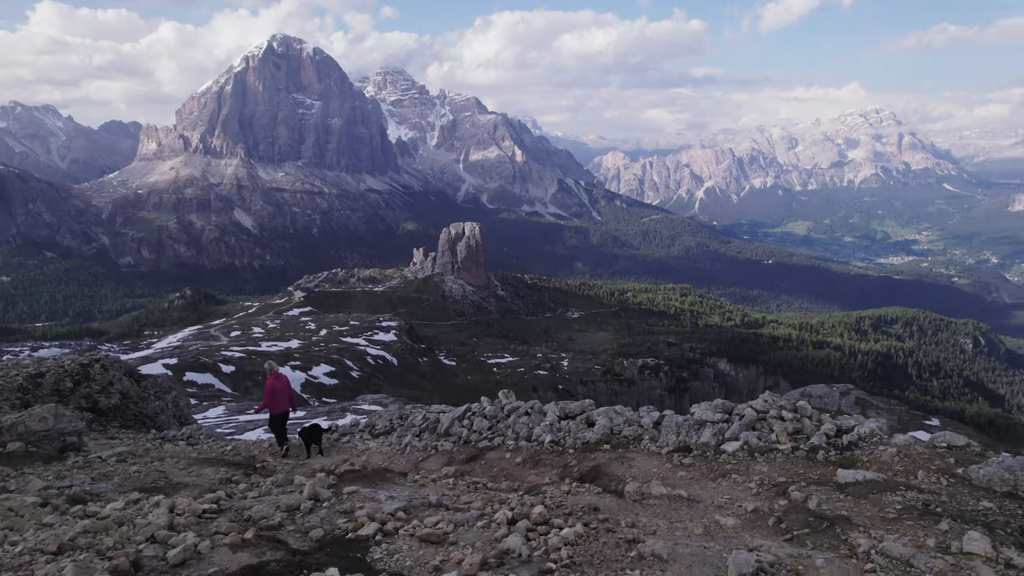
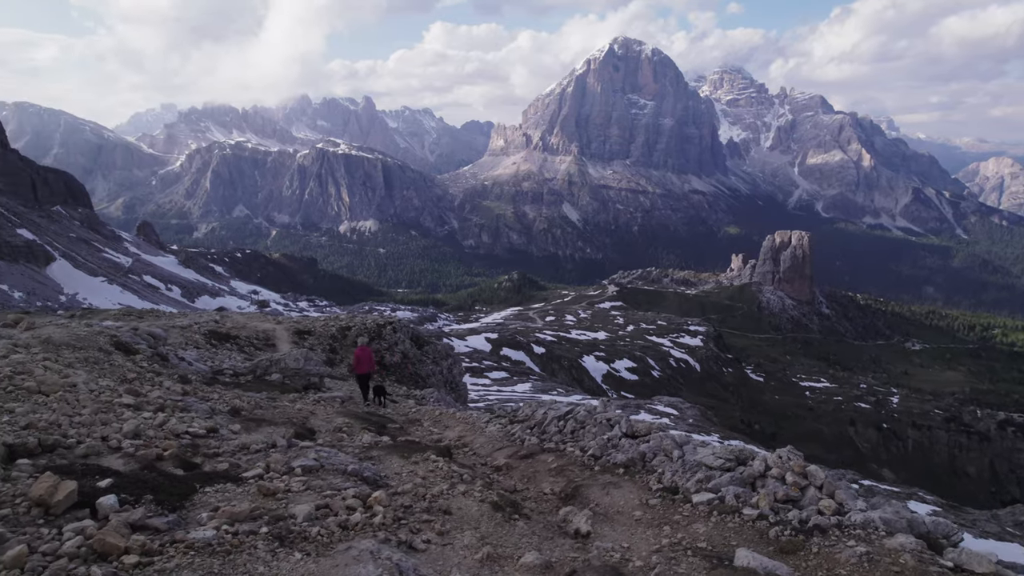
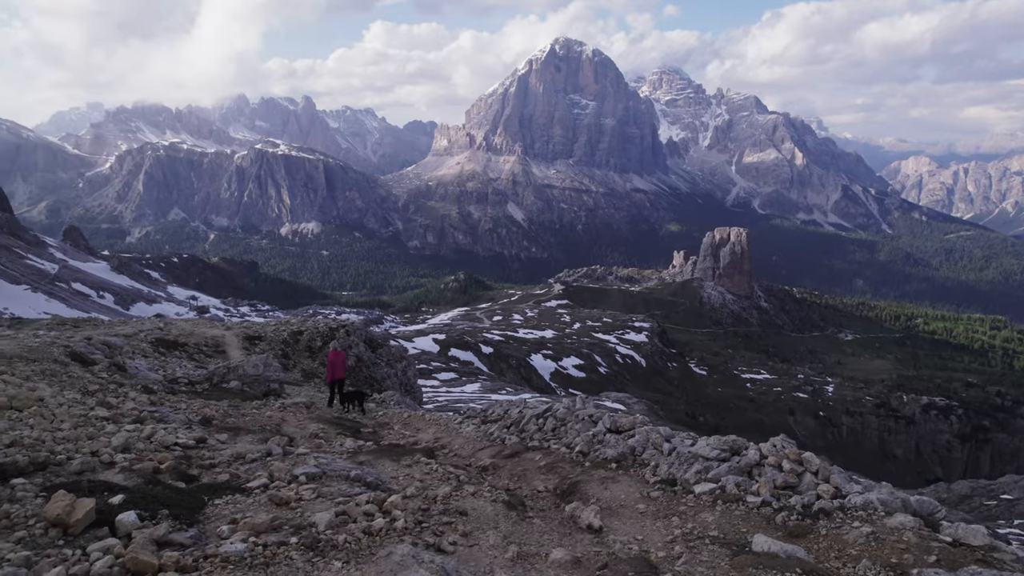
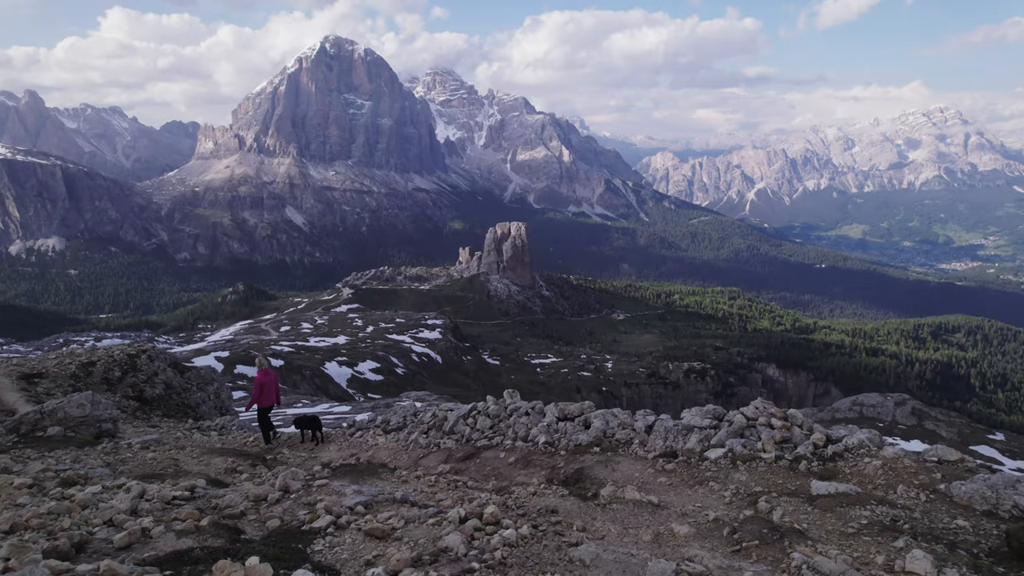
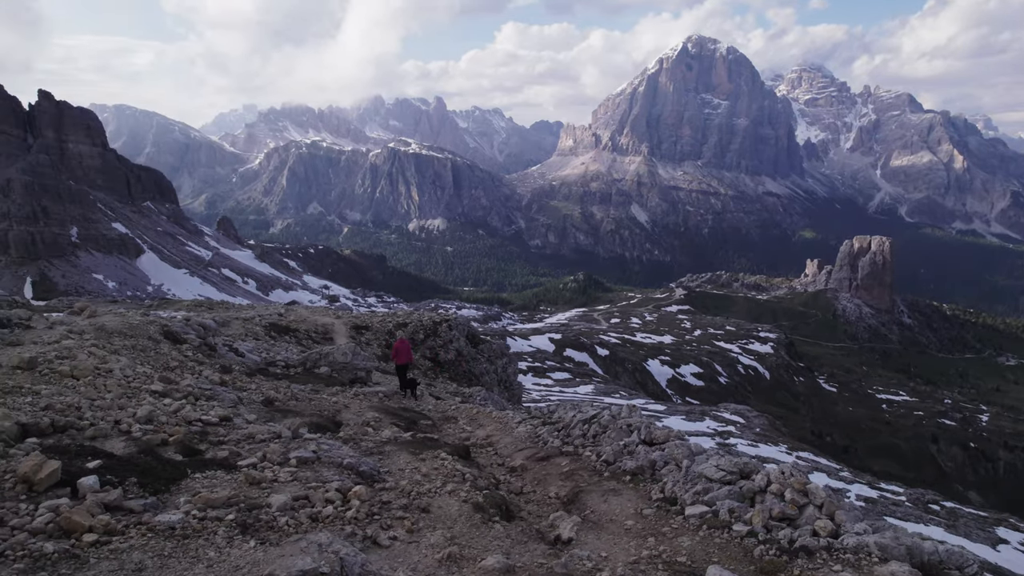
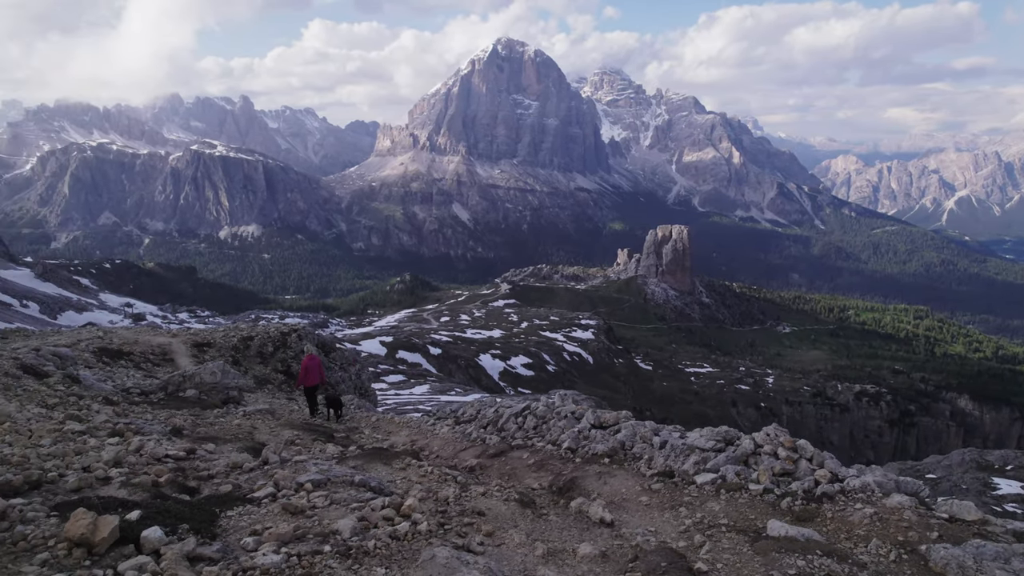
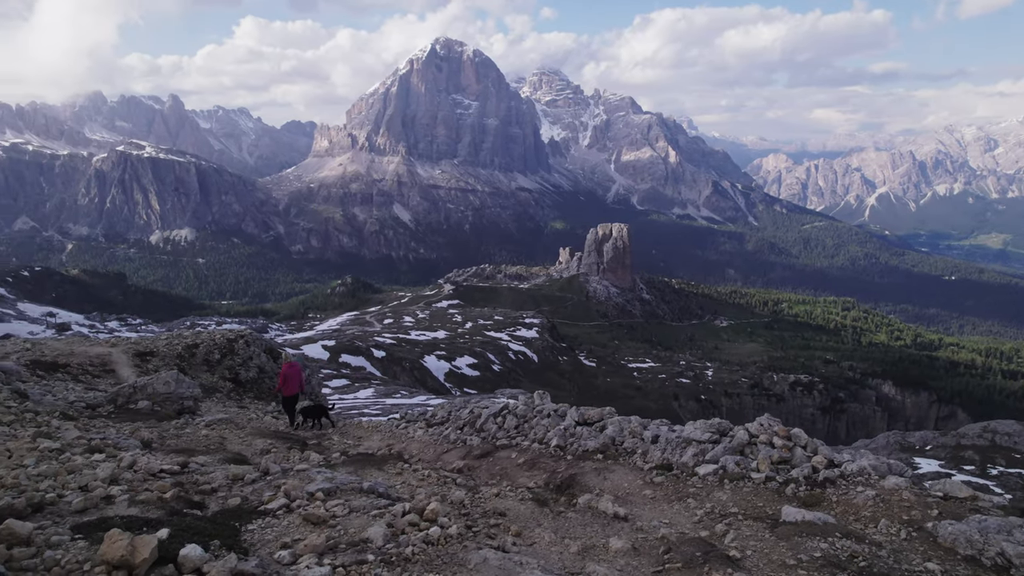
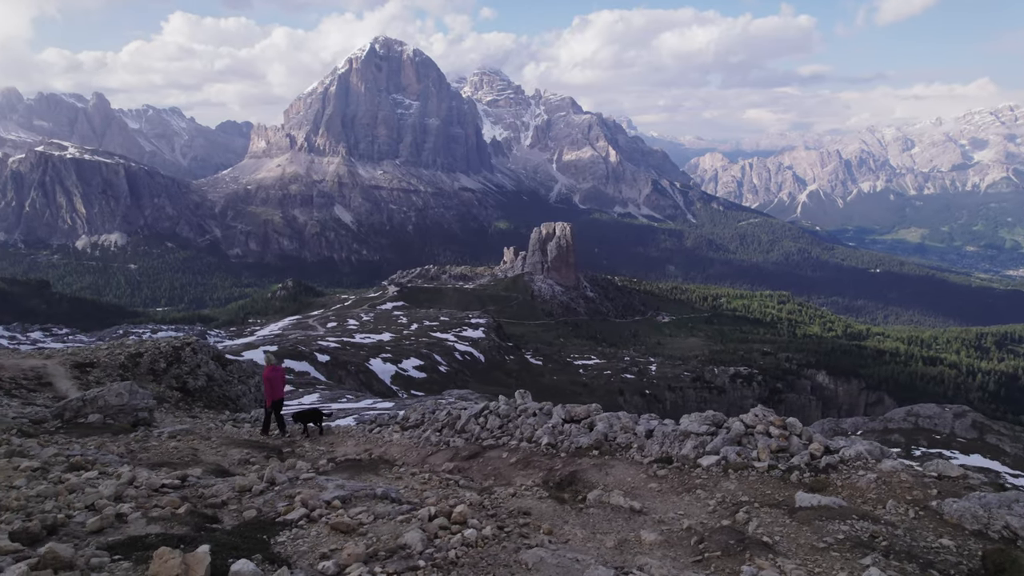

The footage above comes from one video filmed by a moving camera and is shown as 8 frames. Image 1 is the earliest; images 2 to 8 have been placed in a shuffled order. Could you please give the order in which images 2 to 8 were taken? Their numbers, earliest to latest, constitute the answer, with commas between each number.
4, 8, 7, 6, 3, 2, 5
